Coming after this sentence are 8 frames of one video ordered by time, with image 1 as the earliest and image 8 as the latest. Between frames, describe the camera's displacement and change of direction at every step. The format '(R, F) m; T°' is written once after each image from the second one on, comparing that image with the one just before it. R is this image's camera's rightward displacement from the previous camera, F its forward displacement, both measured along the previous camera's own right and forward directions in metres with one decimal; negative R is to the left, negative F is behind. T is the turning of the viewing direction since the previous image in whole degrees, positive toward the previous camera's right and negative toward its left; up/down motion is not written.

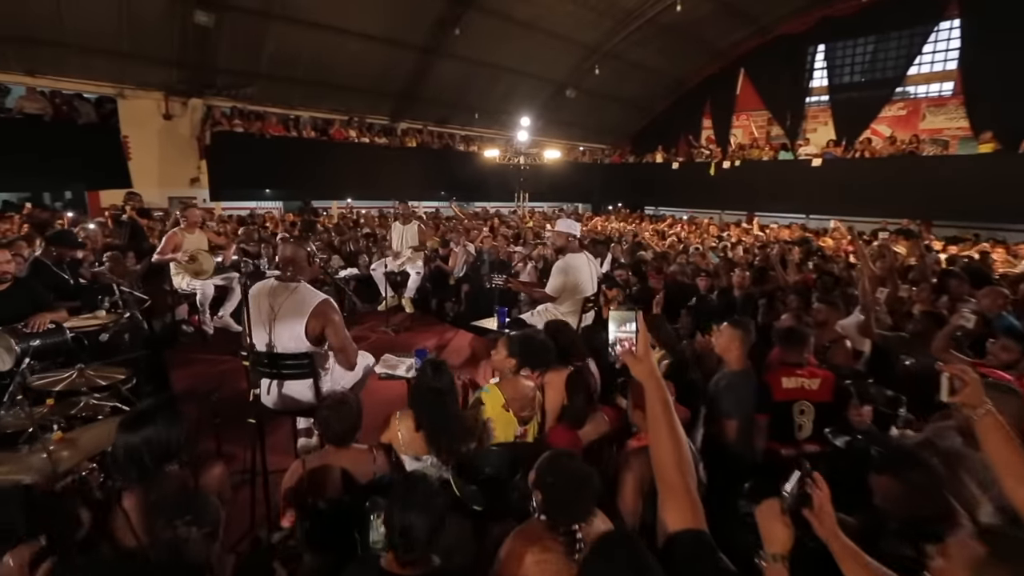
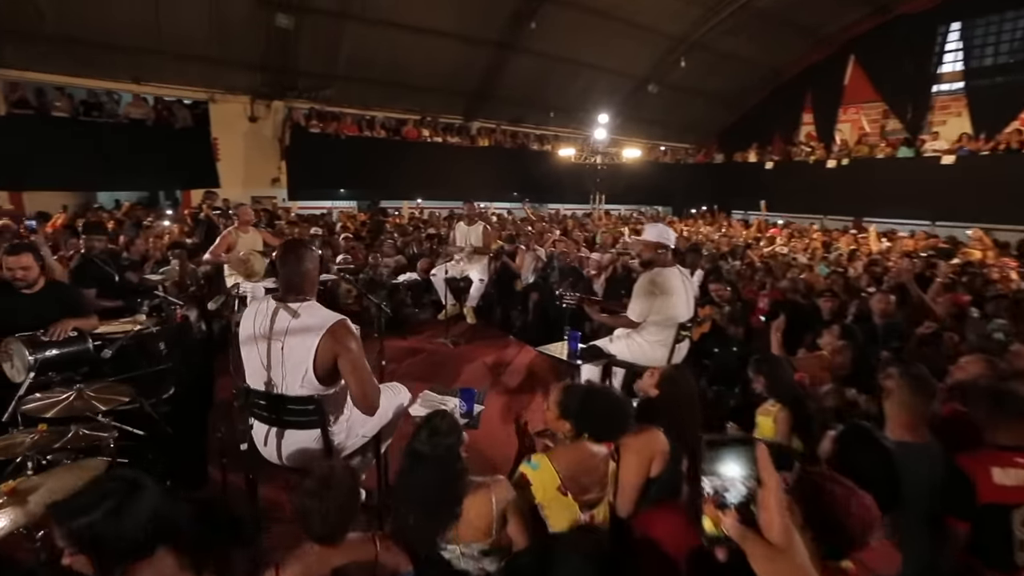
(0.0, +0.8) m; -8°
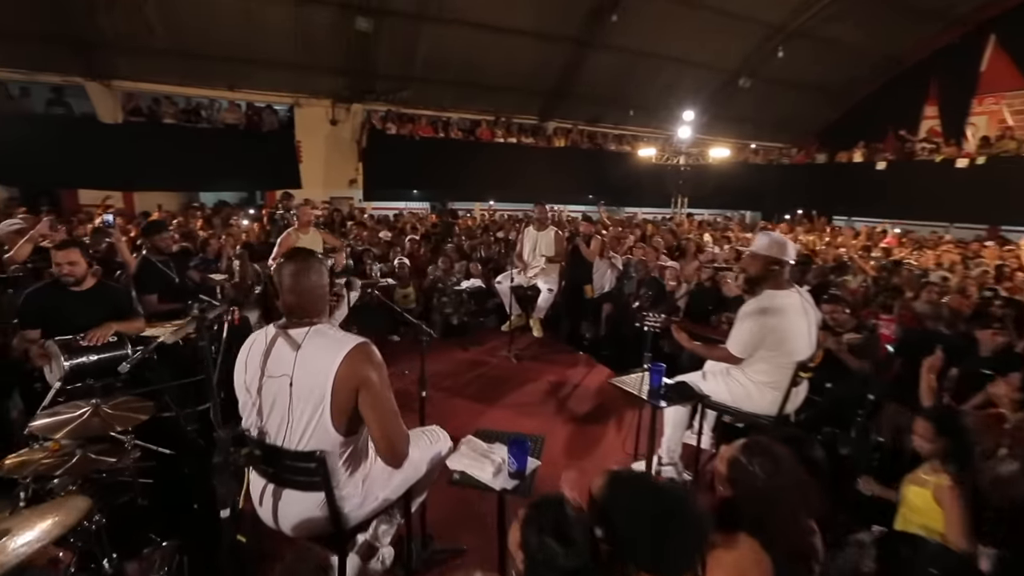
(0.0, +0.6) m; -8°
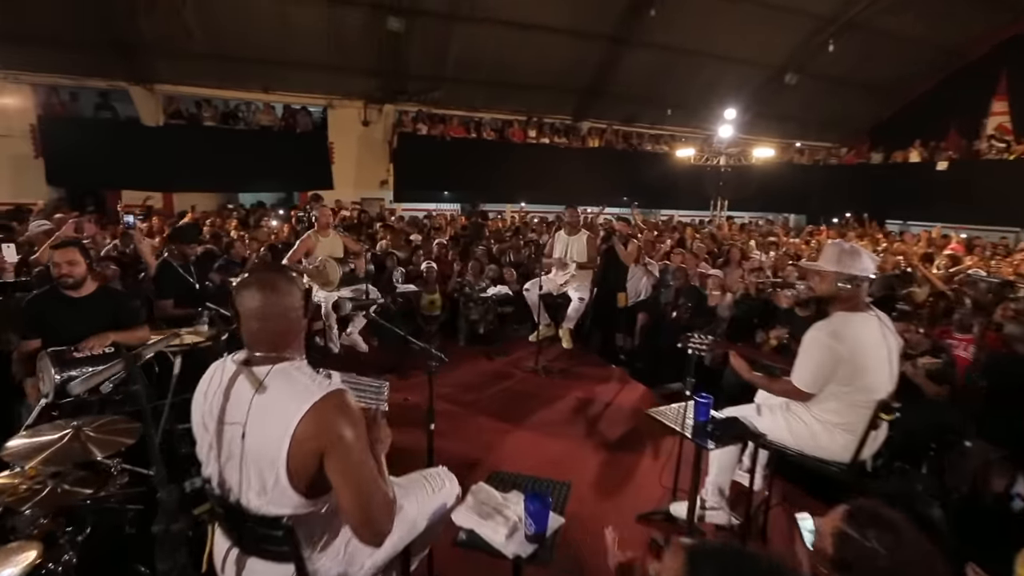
(0.0, +0.3) m; -4°
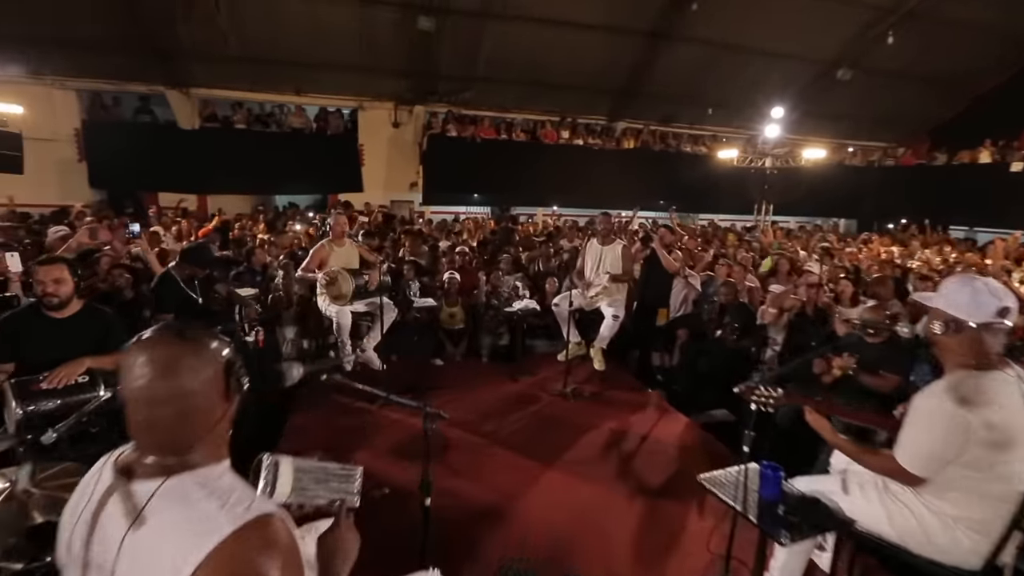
(0.0, +0.5) m; -4°
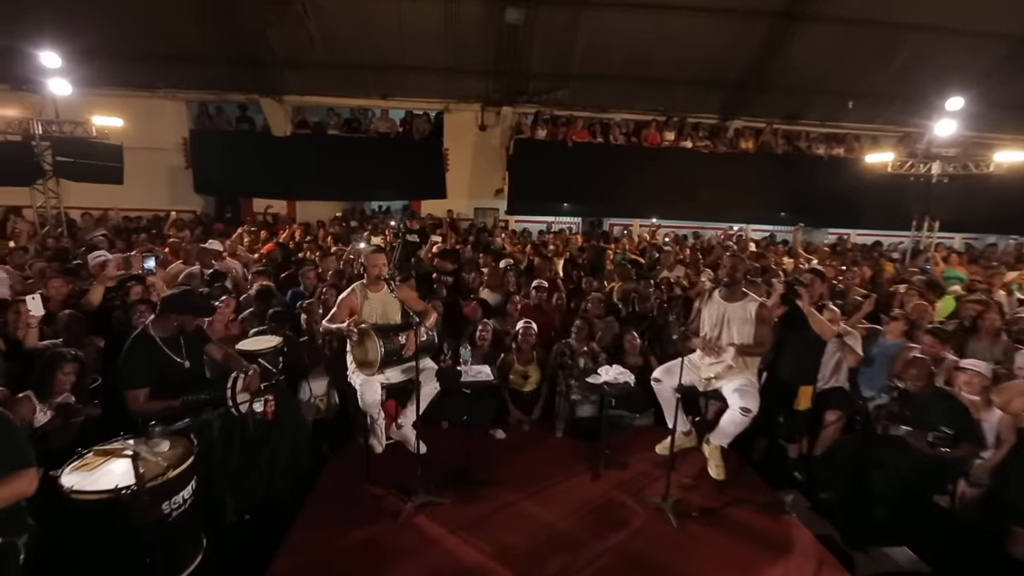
(0.0, +1.3) m; -10°
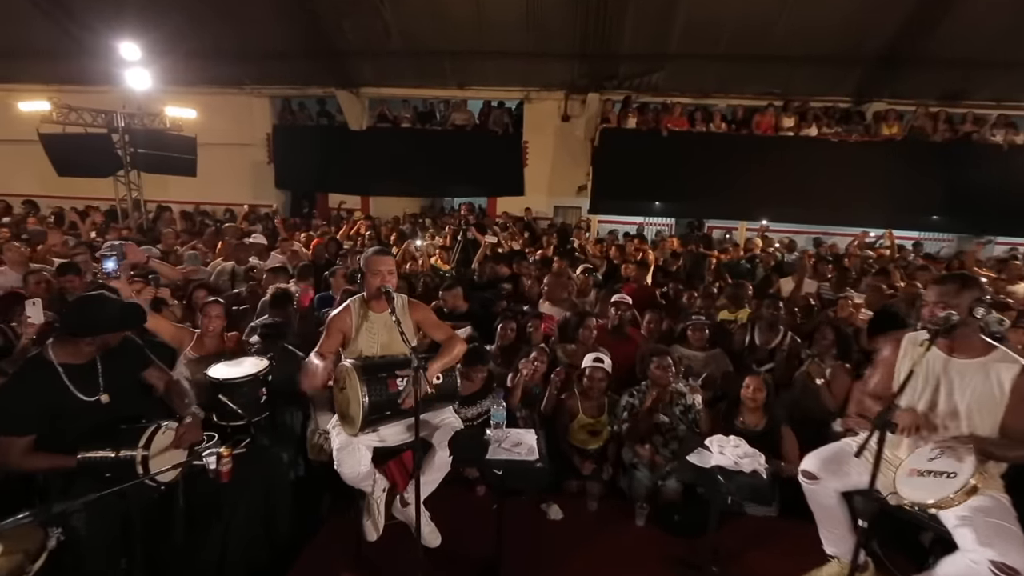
(+0.1, +1.3) m; -10°
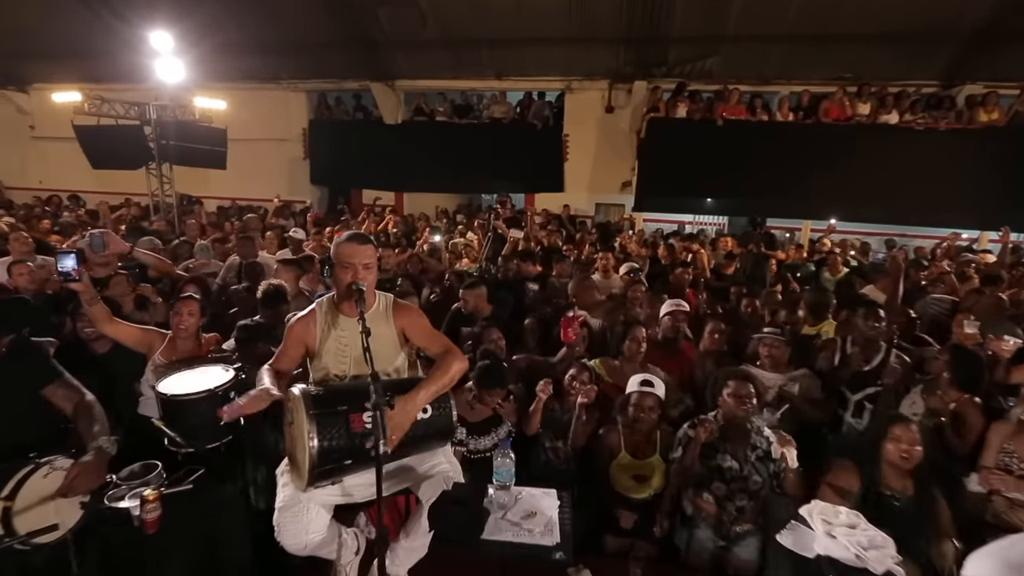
(+0.1, +0.7) m; -5°
